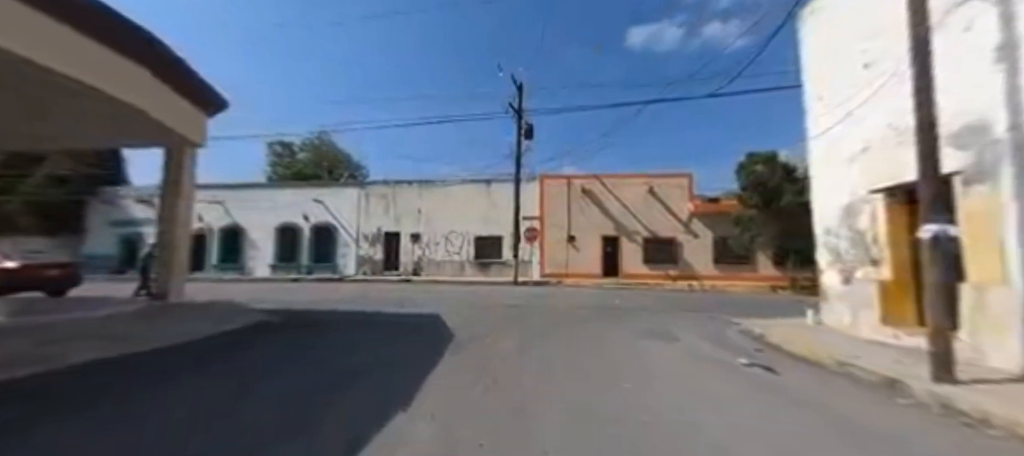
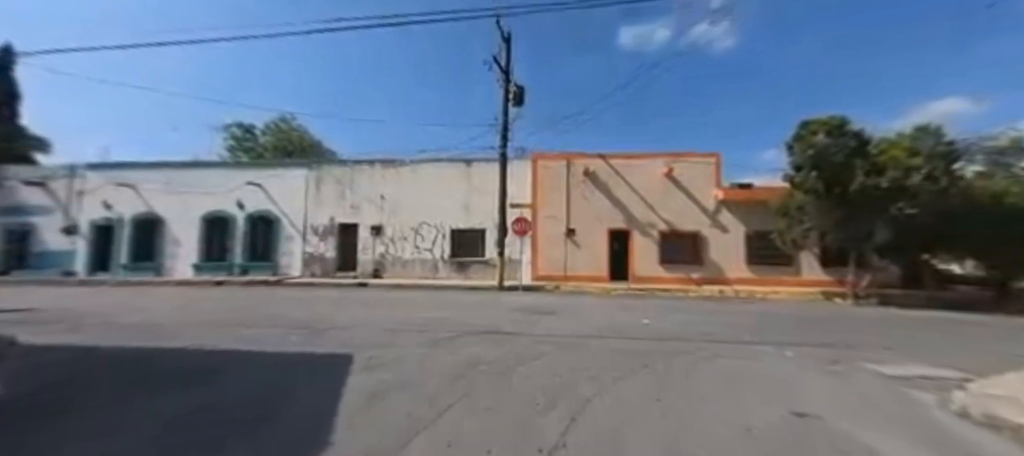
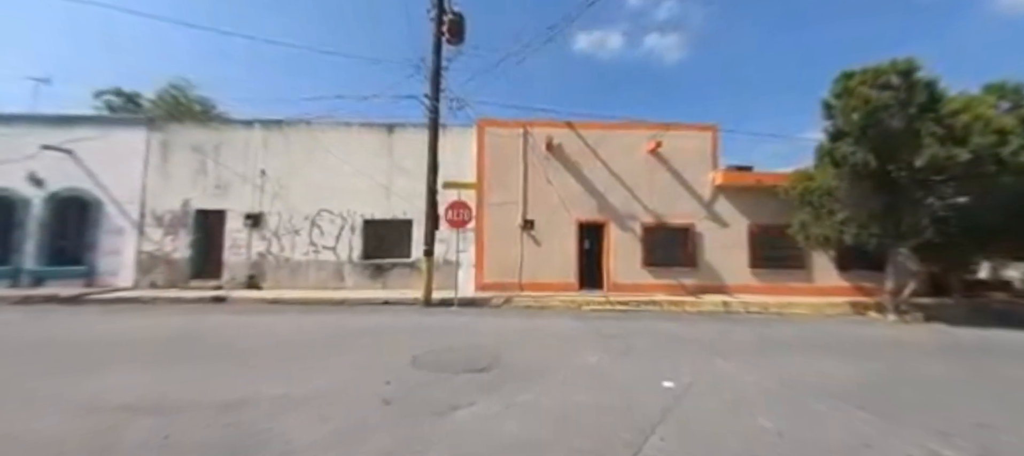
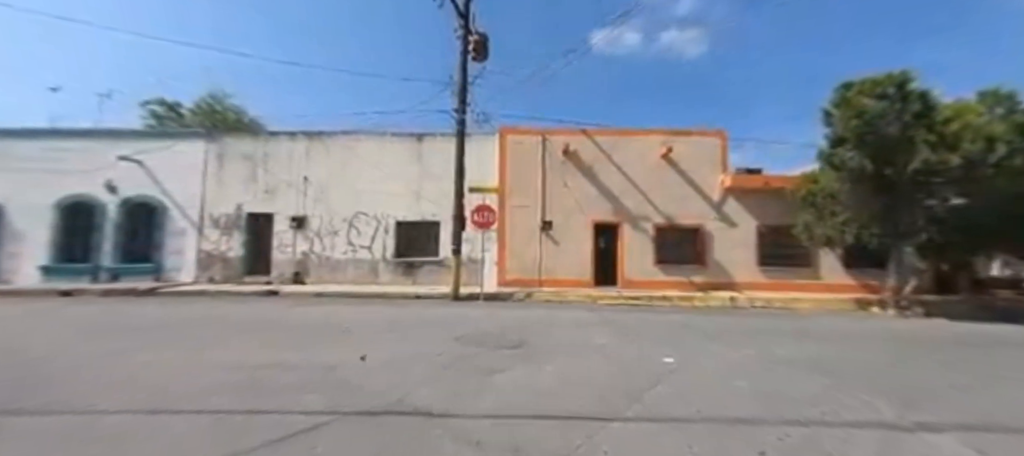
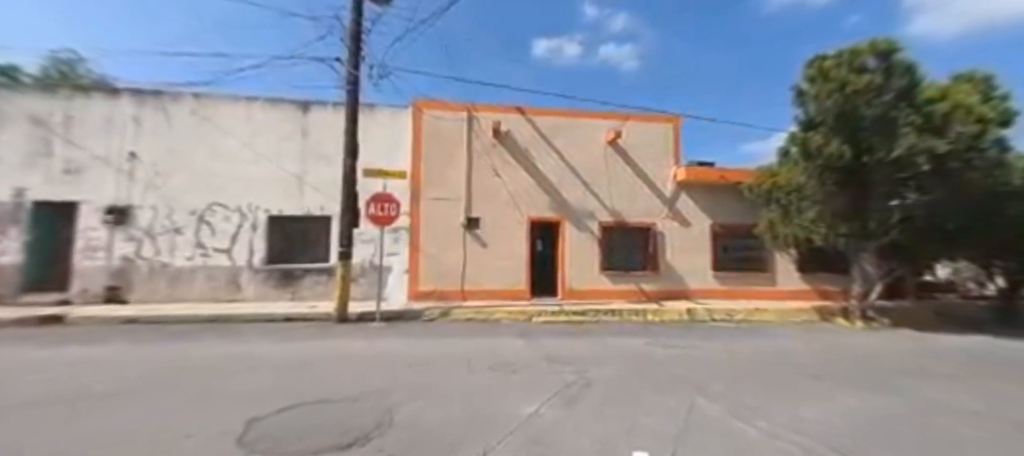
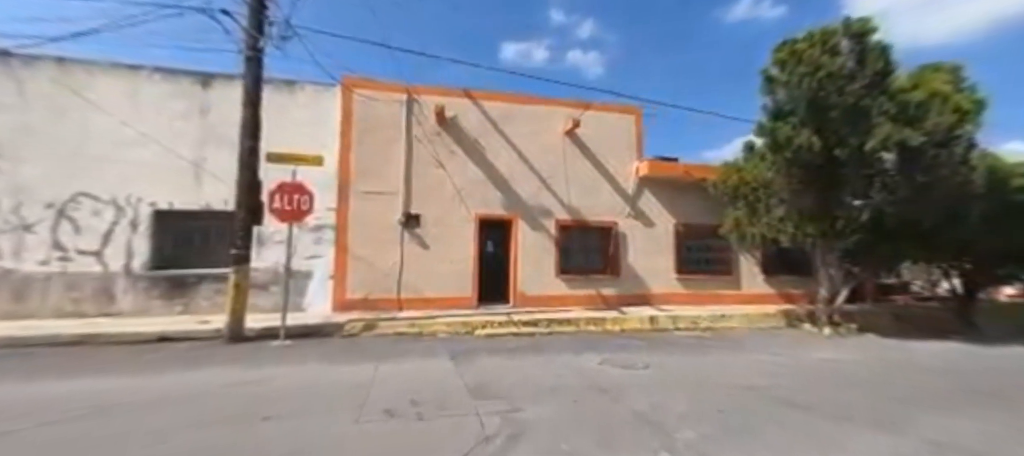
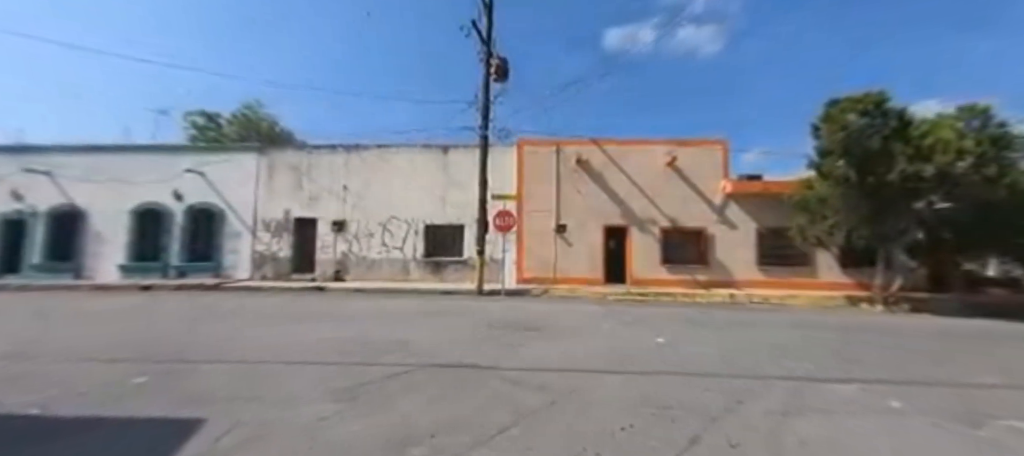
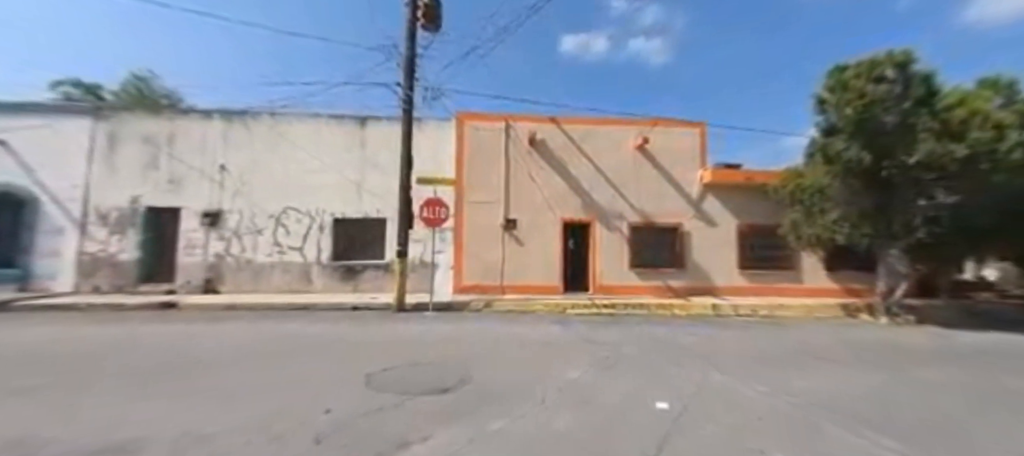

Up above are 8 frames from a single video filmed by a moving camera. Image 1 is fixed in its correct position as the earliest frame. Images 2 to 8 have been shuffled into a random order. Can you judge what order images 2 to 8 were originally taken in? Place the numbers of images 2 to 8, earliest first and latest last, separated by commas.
2, 7, 4, 3, 8, 5, 6
